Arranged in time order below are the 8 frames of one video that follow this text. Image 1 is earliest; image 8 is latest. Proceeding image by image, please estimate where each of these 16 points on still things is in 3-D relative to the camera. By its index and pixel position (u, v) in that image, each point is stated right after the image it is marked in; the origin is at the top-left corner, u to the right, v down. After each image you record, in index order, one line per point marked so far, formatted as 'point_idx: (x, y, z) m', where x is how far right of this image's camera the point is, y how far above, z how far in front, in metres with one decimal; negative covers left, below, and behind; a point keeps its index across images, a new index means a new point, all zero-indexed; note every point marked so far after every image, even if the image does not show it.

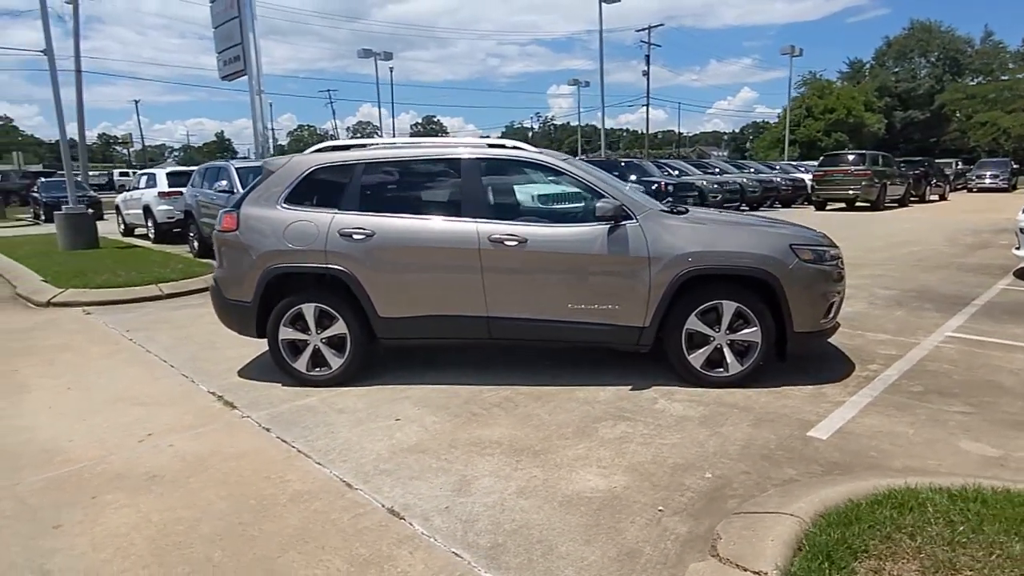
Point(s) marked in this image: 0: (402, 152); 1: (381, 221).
0: (-1.0, +1.2, +5.5) m
1: (-1.1, +0.6, +5.3) m
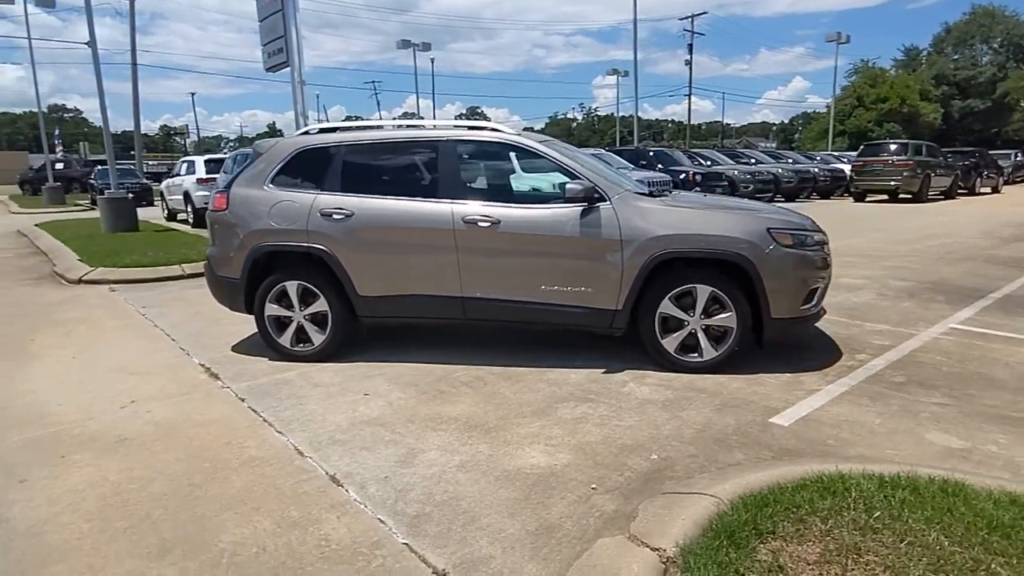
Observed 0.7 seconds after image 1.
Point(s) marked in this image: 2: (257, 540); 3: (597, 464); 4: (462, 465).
0: (-1.1, +1.3, +5.6) m
1: (-1.3, +0.7, +5.4) m
2: (-1.2, -1.2, +3.0) m
3: (+0.5, -1.0, +3.7) m
4: (-0.3, -1.0, +3.7) m
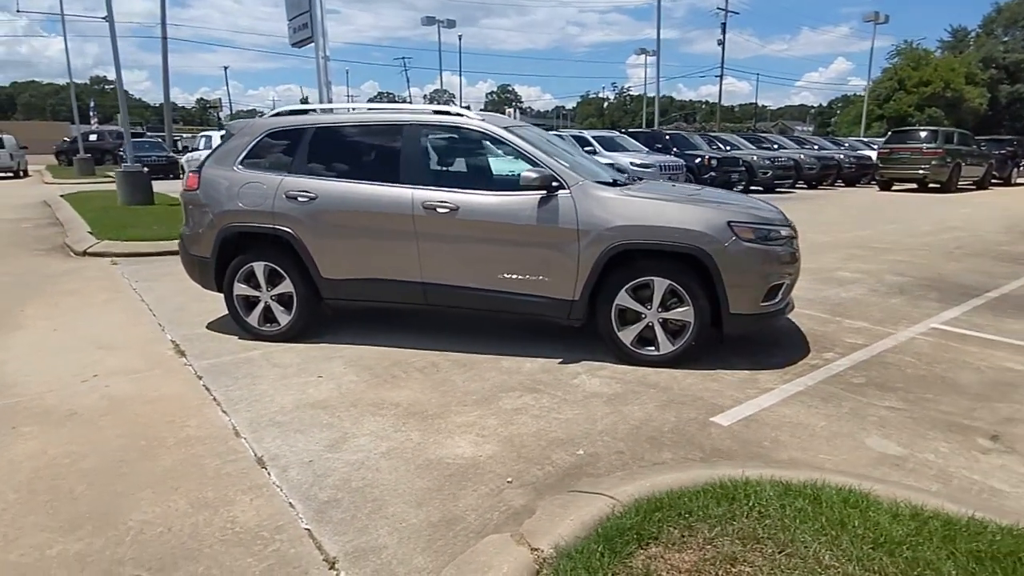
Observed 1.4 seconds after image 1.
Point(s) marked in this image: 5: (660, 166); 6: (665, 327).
0: (-1.4, +1.5, +5.5) m
1: (-1.6, +0.9, +5.4) m
2: (-1.7, -1.1, +3.0) m
3: (0.0, -1.0, +3.6) m
4: (-0.7, -1.0, +3.7) m
5: (+3.7, +3.0, +15.8) m
6: (+1.2, -0.3, +4.9) m
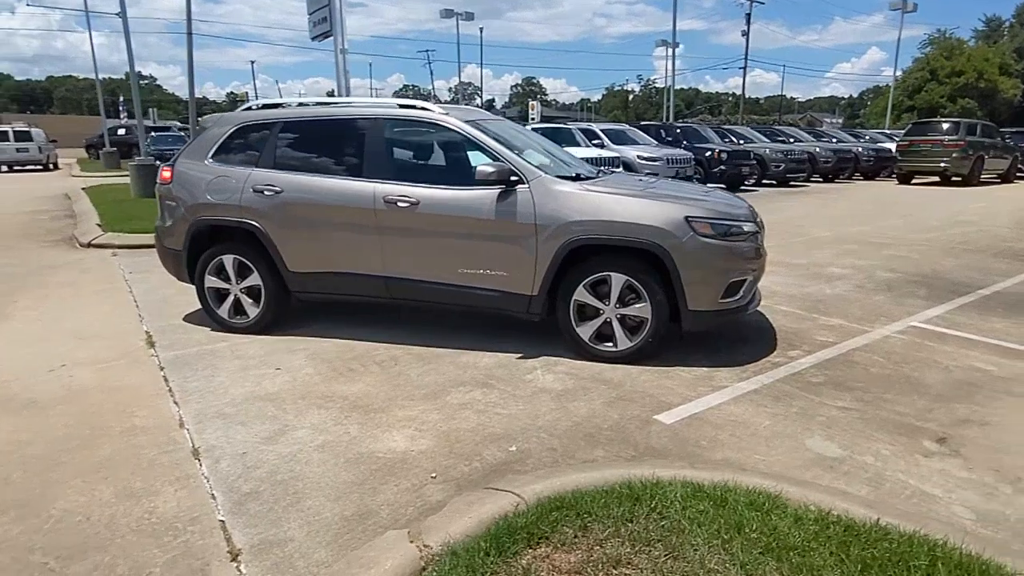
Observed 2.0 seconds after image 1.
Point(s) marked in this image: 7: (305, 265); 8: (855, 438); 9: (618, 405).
0: (-1.7, +1.5, +5.6) m
1: (-1.9, +0.9, +5.5) m
2: (-2.1, -1.1, +3.1) m
3: (-0.3, -0.9, +3.6) m
4: (-1.1, -0.9, +3.7) m
5: (+3.8, +3.2, +15.6) m
6: (+0.9, -0.3, +4.9) m
7: (-1.8, +0.2, +5.5) m
8: (+2.0, -0.9, +3.7) m
9: (+0.7, -0.8, +4.2) m
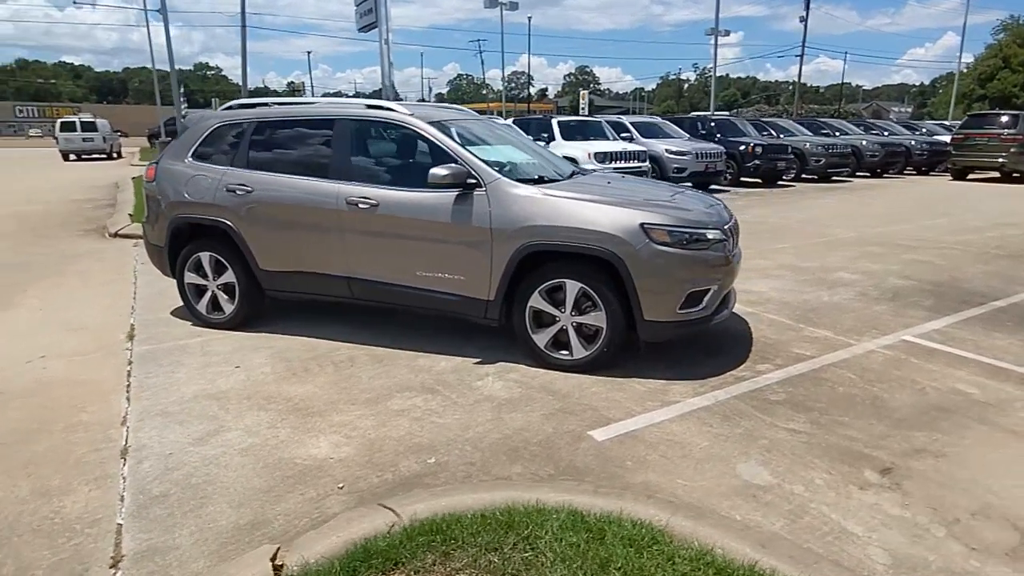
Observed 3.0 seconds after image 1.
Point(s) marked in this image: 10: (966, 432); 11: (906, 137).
0: (-2.0, +1.6, +5.6) m
1: (-2.2, +1.0, +5.5) m
2: (-2.6, -1.1, +3.2) m
3: (-0.8, -1.0, +3.6) m
4: (-1.6, -1.0, +3.8) m
5: (+4.4, +3.2, +15.1) m
6: (+0.5, -0.3, +4.7) m
7: (-2.1, +0.2, +5.6) m
8: (+1.5, -1.0, +3.5) m
9: (+0.3, -0.8, +4.1) m
10: (+2.7, -0.9, +3.8) m
11: (+12.4, +4.7, +20.0) m
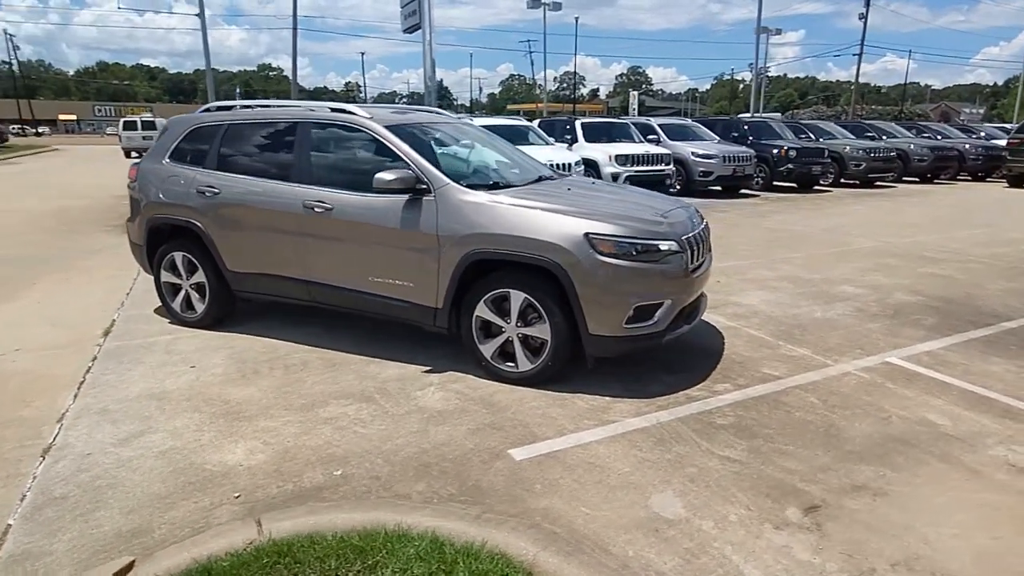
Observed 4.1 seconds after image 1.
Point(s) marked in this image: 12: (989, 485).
0: (-2.2, +1.5, +5.6) m
1: (-2.5, +1.0, +5.5) m
2: (-3.1, -1.1, +3.3) m
3: (-1.3, -1.0, +3.5) m
4: (-2.1, -1.0, +3.8) m
5: (+4.9, +3.0, +14.6) m
6: (+0.1, -0.4, +4.5) m
7: (-2.4, +0.2, +5.6) m
8: (+1.0, -1.1, +3.2) m
9: (-0.2, -0.9, +3.9) m
10: (+2.2, -1.0, +3.4) m
11: (+13.3, +4.4, +18.8) m
12: (+2.5, -1.0, +3.3) m
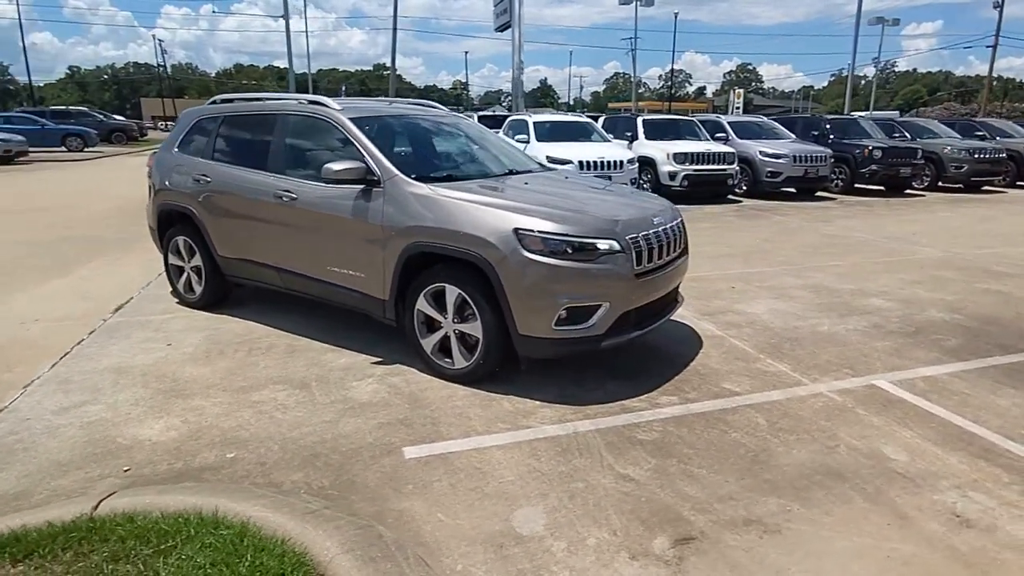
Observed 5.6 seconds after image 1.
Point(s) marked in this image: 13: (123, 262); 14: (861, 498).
0: (-2.4, +1.7, +5.8) m
1: (-2.7, +1.1, +5.8) m
2: (-3.7, -0.9, +3.7) m
3: (-1.9, -0.9, +3.6) m
4: (-2.6, -0.8, +4.0) m
5: (+6.1, +2.8, +13.6) m
6: (-0.3, -0.4, +4.4) m
7: (-2.6, +0.4, +5.8) m
8: (+0.3, -1.1, +3.0) m
9: (-0.7, -0.8, +3.8) m
10: (+1.5, -1.0, +3.0) m
11: (+15.1, +3.8, +16.4) m
12: (+1.8, -1.1, +2.8) m
13: (-5.3, +0.4, +8.6) m
14: (+1.7, -1.0, +3.0) m
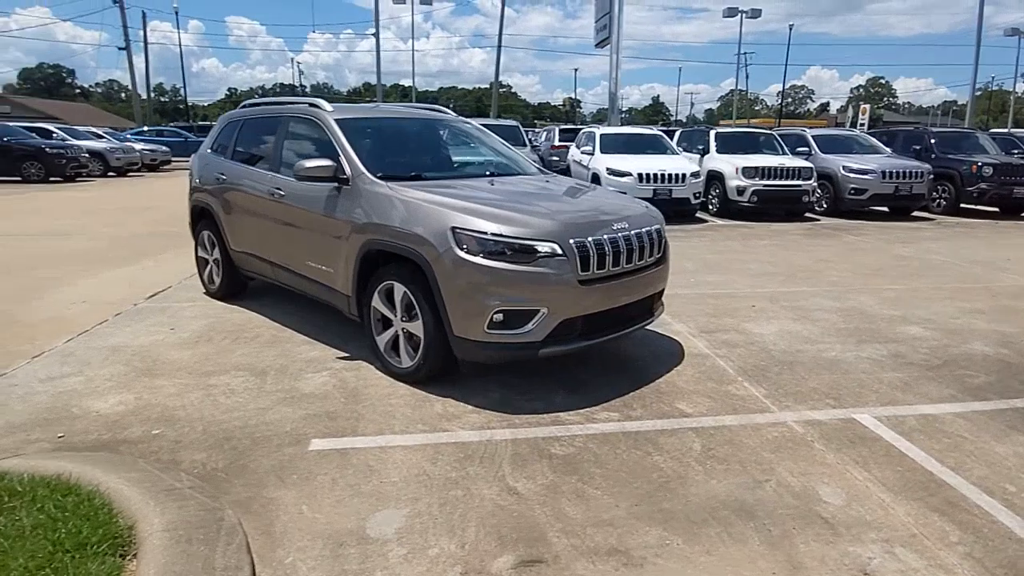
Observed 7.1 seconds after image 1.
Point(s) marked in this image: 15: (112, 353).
0: (-2.4, +1.7, +6.1) m
1: (-2.7, +1.2, +6.1) m
2: (-4.2, -0.7, +4.2) m
3: (-2.4, -0.8, +3.8) m
4: (-3.0, -0.7, +4.3) m
5: (+7.3, +2.3, +12.4) m
6: (-0.7, -0.3, +4.3) m
7: (-2.7, +0.4, +6.1) m
8: (-0.3, -1.0, +2.8) m
9: (-1.2, -0.8, +3.8) m
10: (+0.9, -1.1, +2.6) m
11: (+16.7, +2.7, +13.7) m
12: (+1.1, -1.1, +2.4) m
13: (-4.8, +0.5, +9.4) m
14: (+1.1, -1.1, +2.7) m
15: (-3.2, -0.5, +5.0) m
